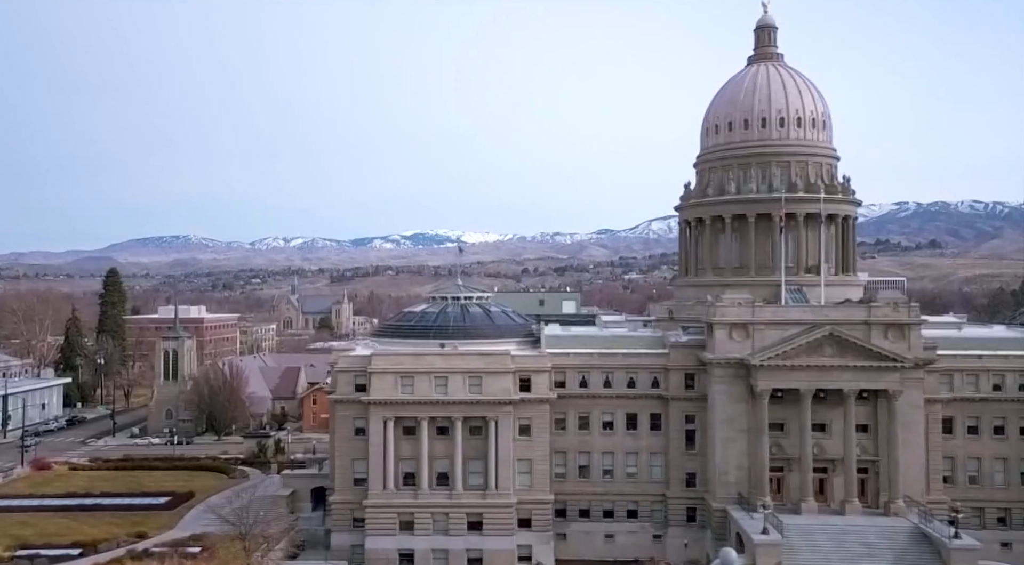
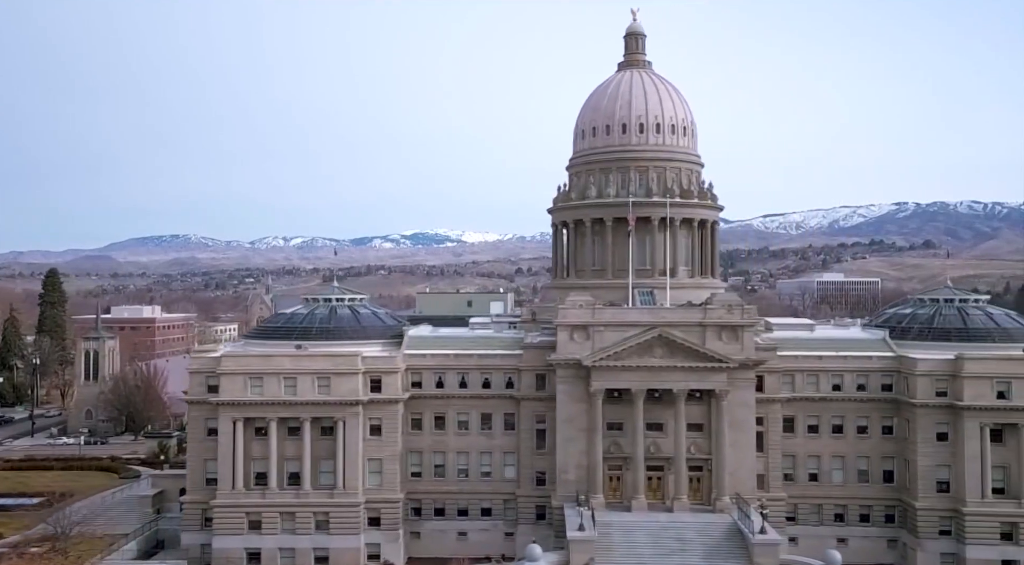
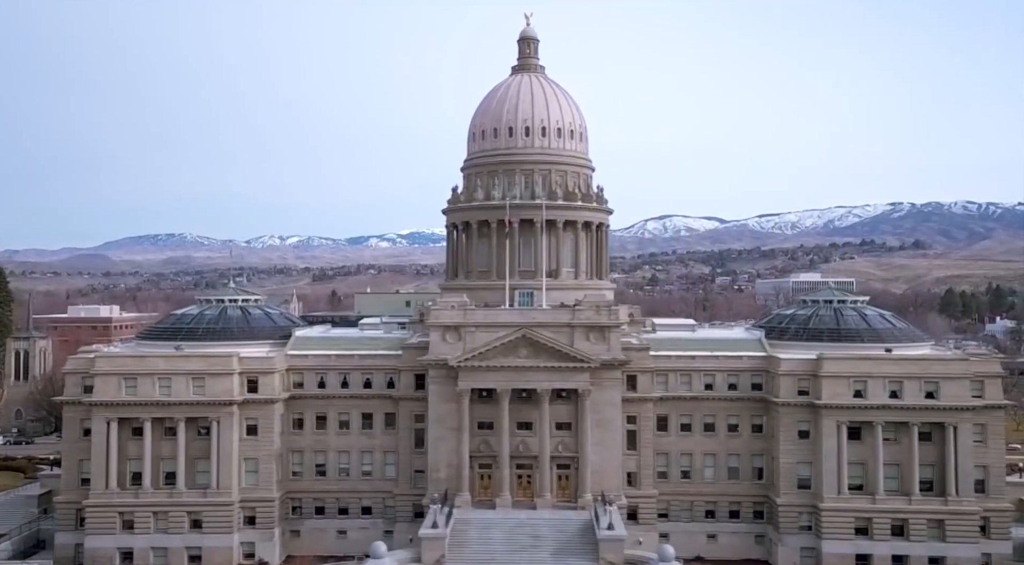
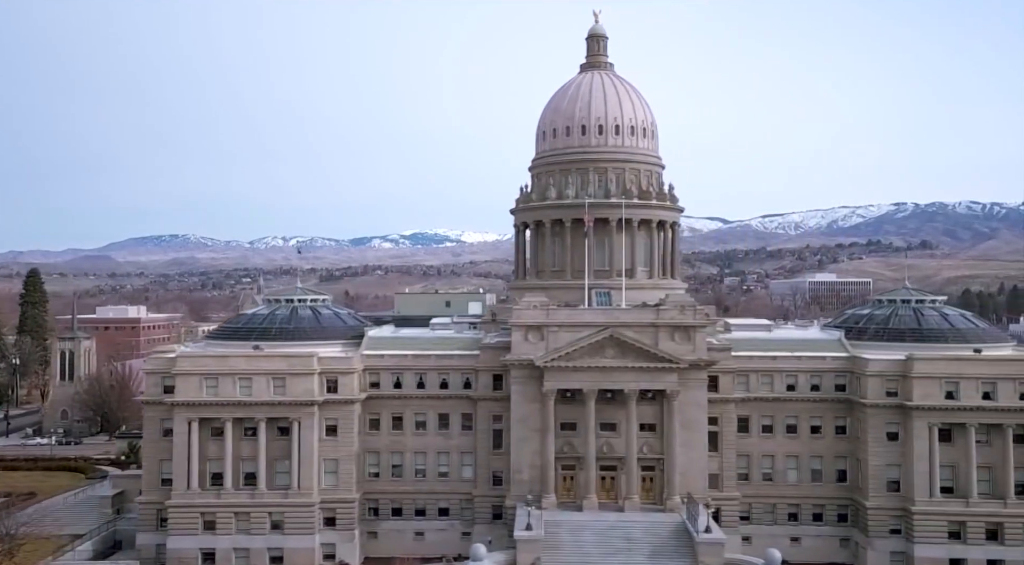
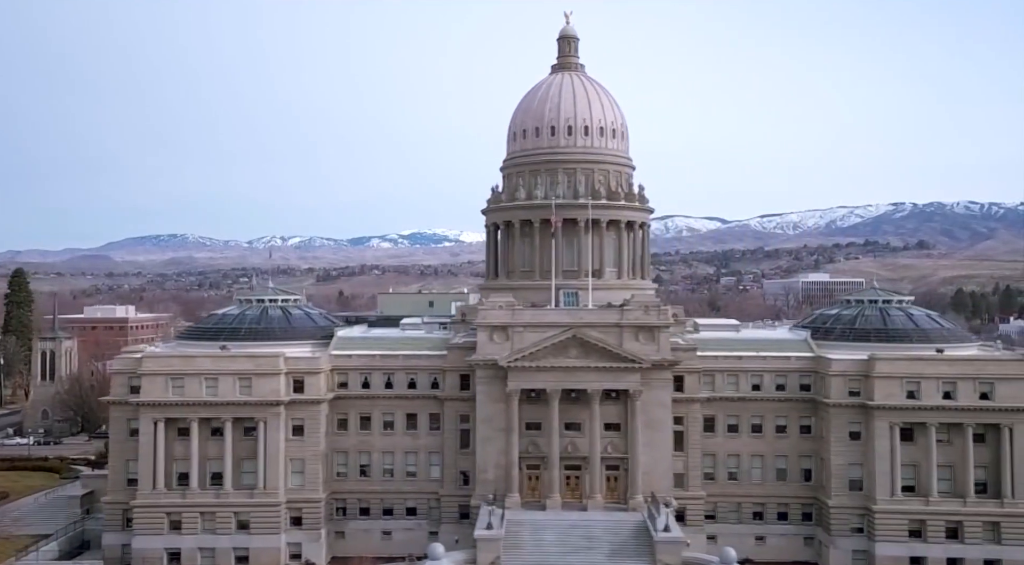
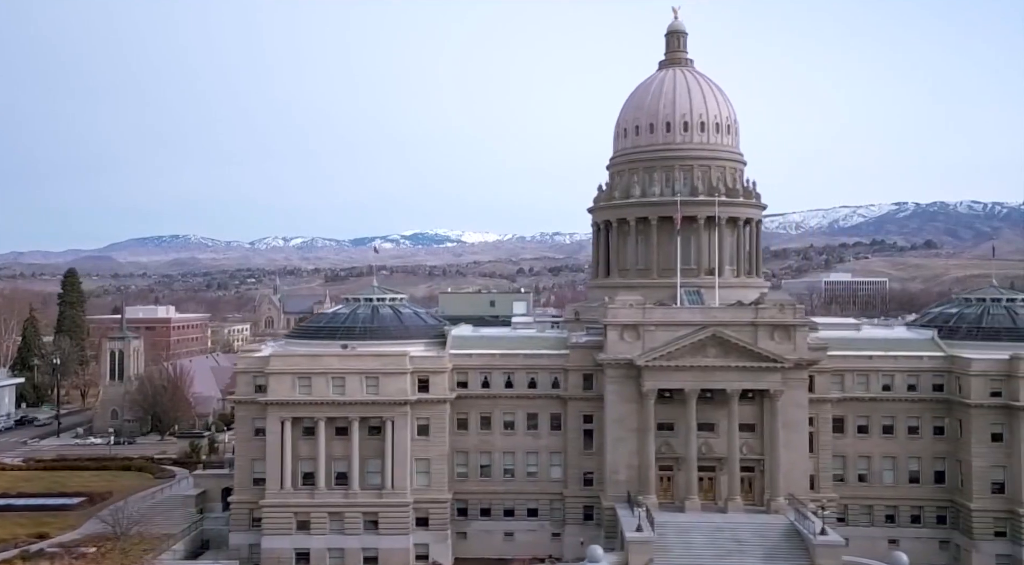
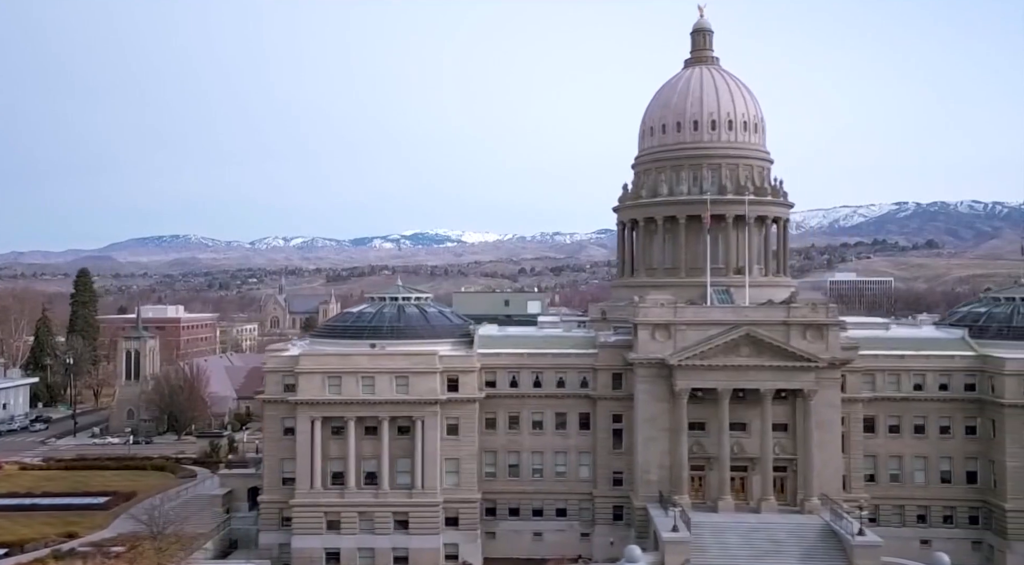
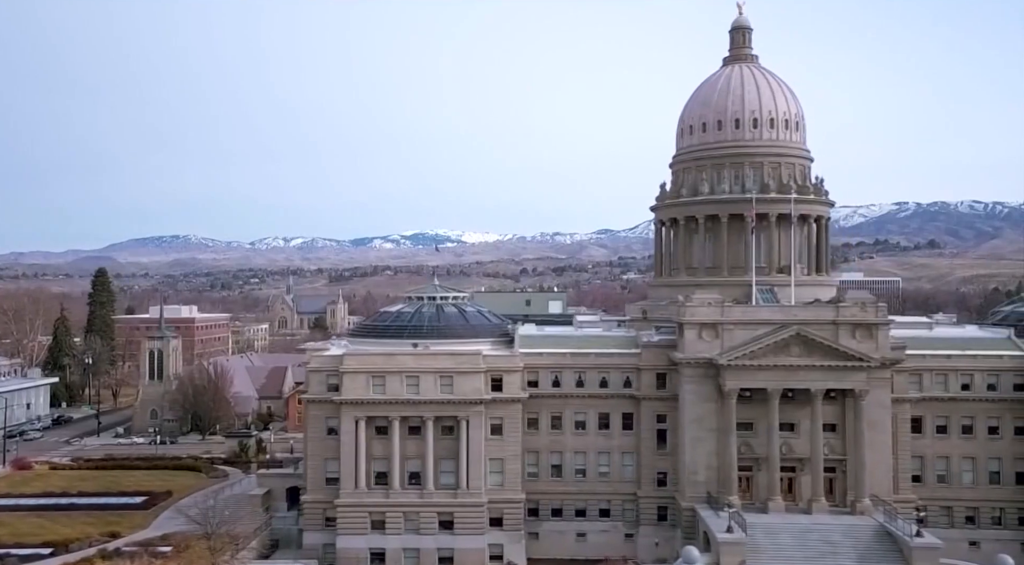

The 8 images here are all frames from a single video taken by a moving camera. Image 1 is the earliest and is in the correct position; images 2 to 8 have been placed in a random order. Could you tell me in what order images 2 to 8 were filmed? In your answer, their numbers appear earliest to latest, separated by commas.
8, 7, 6, 2, 4, 5, 3
